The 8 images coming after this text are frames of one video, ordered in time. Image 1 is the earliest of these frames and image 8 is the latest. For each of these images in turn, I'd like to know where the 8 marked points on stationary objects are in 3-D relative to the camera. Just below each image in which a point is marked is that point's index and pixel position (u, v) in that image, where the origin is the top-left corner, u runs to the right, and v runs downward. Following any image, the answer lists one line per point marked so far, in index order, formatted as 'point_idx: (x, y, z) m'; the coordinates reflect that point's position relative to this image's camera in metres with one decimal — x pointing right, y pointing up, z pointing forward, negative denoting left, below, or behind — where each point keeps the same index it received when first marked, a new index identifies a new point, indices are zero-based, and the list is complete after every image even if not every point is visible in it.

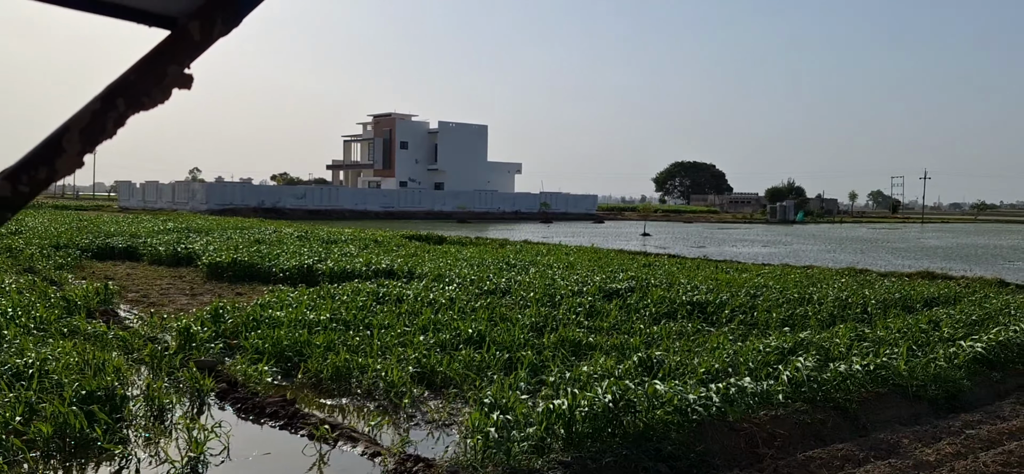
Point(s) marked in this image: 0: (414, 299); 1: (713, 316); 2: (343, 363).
0: (-1.1, -0.7, +8.1) m
1: (+2.3, -0.9, +8.4) m
2: (-1.2, -0.9, +5.4) m
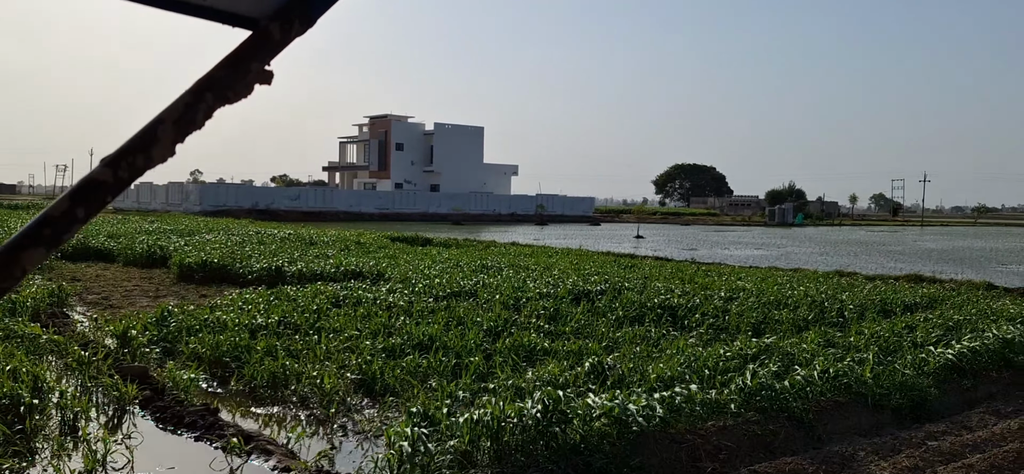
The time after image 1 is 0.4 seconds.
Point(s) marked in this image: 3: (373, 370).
0: (-1.5, -0.7, +7.9) m
1: (+1.9, -0.9, +8.2) m
2: (-1.6, -0.9, +5.1) m
3: (-1.0, -1.0, +5.3) m
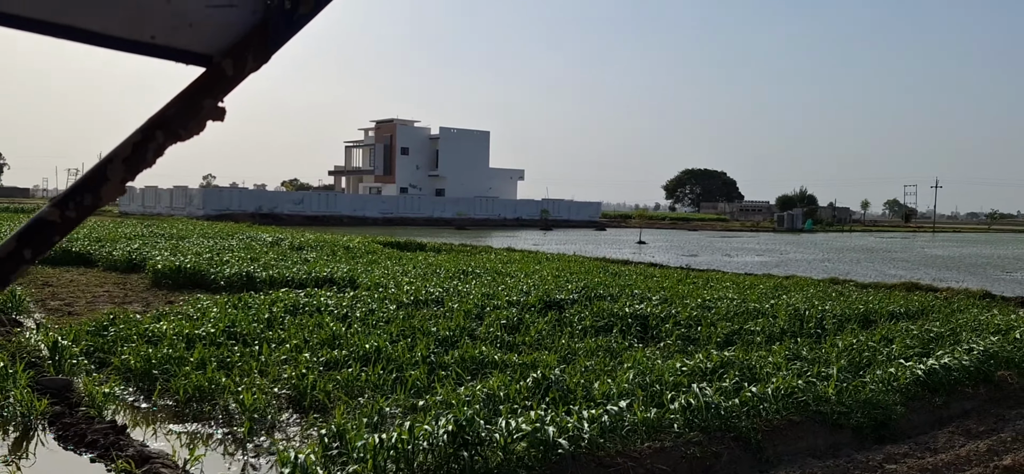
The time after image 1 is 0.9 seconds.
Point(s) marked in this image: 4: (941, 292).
0: (-1.9, -0.7, +7.6) m
1: (+1.5, -1.0, +7.9) m
2: (-2.0, -1.0, +4.9) m
3: (-1.4, -1.0, +5.0) m
4: (+7.7, -1.0, +13.3) m
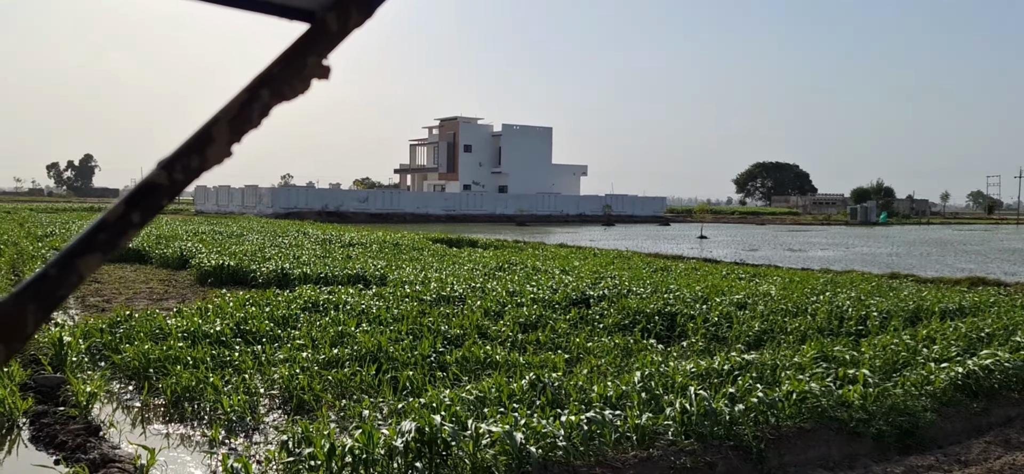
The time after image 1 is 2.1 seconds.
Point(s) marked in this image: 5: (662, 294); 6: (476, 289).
0: (-1.7, -0.7, +7.6) m
1: (+1.7, -0.9, +7.5) m
2: (-2.1, -1.0, +4.9) m
3: (-1.5, -1.0, +4.9) m
4: (+8.4, -0.9, +12.3) m
5: (+1.9, -0.7, +9.4) m
6: (-0.4, -0.6, +9.2) m
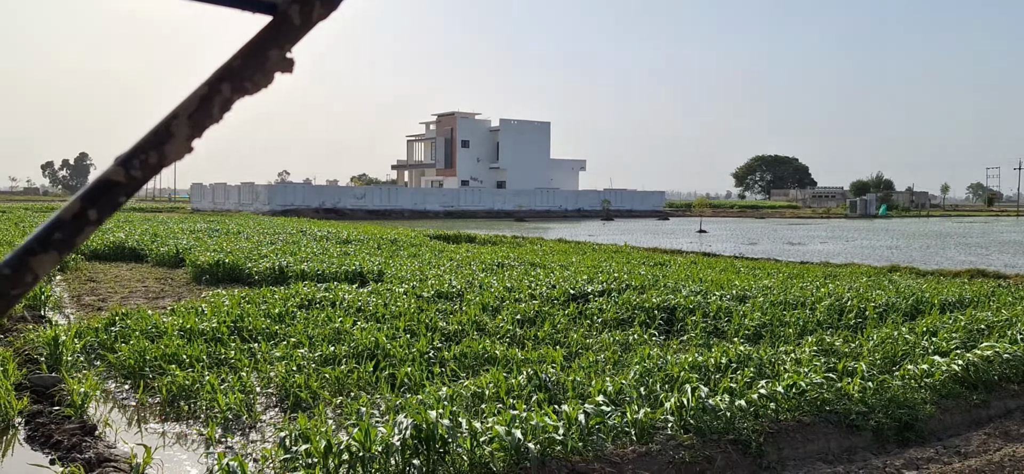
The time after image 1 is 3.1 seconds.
0: (-1.7, -0.7, +7.5) m
1: (+1.7, -0.9, +7.5) m
2: (-2.1, -0.9, +4.8) m
3: (-1.5, -1.0, +4.9) m
4: (+8.4, -0.7, +12.3) m
5: (+1.9, -0.7, +9.4) m
6: (-0.5, -0.6, +9.1) m
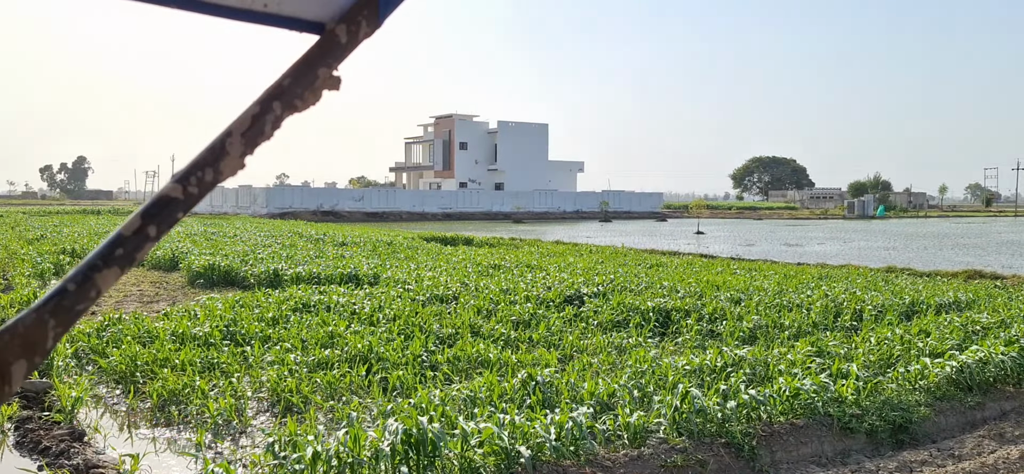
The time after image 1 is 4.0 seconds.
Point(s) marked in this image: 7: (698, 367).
0: (-1.8, -0.7, +7.5) m
1: (+1.6, -0.9, +7.5) m
2: (-2.2, -1.0, +4.8) m
3: (-1.5, -1.0, +4.9) m
4: (+8.3, -0.7, +12.3) m
5: (+1.8, -0.7, +9.4) m
6: (-0.5, -0.6, +9.1) m
7: (+1.3, -0.9, +5.3) m
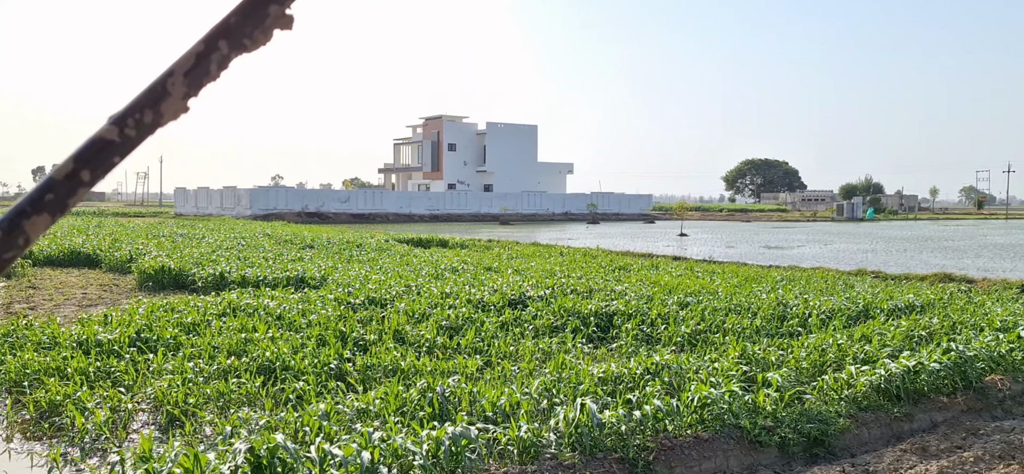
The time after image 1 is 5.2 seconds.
0: (-2.4, -0.7, +7.3) m
1: (+1.0, -0.9, +7.3) m
2: (-2.8, -1.0, +4.5) m
3: (-2.1, -1.0, +4.6) m
4: (+7.6, -0.8, +12.2) m
5: (+1.2, -0.7, +9.2) m
6: (-1.2, -0.6, +8.9) m
7: (+0.7, -1.0, +5.1) m
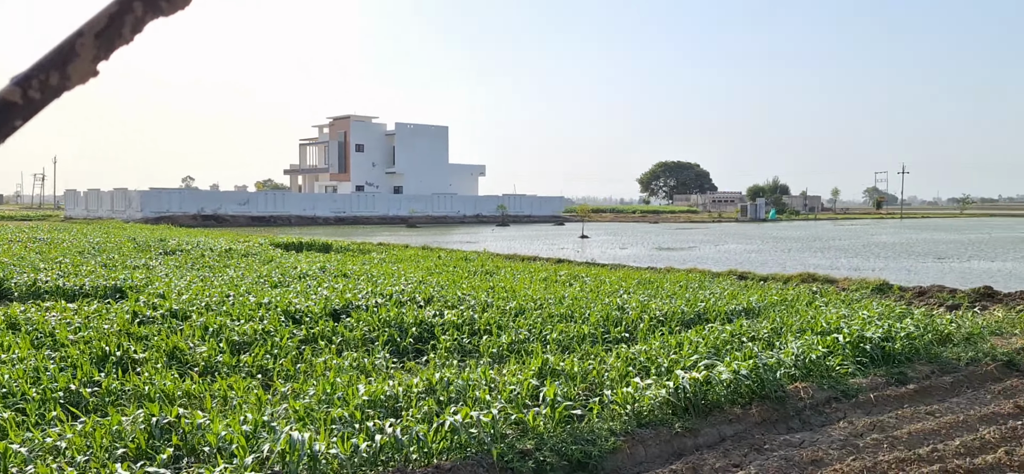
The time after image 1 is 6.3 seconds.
0: (-4.1, -0.8, +6.5) m
1: (-0.8, -1.0, +6.8) m
2: (-4.2, -1.0, +3.7) m
3: (-3.6, -1.1, +3.9) m
4: (+5.3, -0.8, +12.4) m
5: (-0.8, -0.8, +8.7) m
6: (-3.1, -0.7, +8.2) m
7: (-0.8, -1.0, +4.6) m
